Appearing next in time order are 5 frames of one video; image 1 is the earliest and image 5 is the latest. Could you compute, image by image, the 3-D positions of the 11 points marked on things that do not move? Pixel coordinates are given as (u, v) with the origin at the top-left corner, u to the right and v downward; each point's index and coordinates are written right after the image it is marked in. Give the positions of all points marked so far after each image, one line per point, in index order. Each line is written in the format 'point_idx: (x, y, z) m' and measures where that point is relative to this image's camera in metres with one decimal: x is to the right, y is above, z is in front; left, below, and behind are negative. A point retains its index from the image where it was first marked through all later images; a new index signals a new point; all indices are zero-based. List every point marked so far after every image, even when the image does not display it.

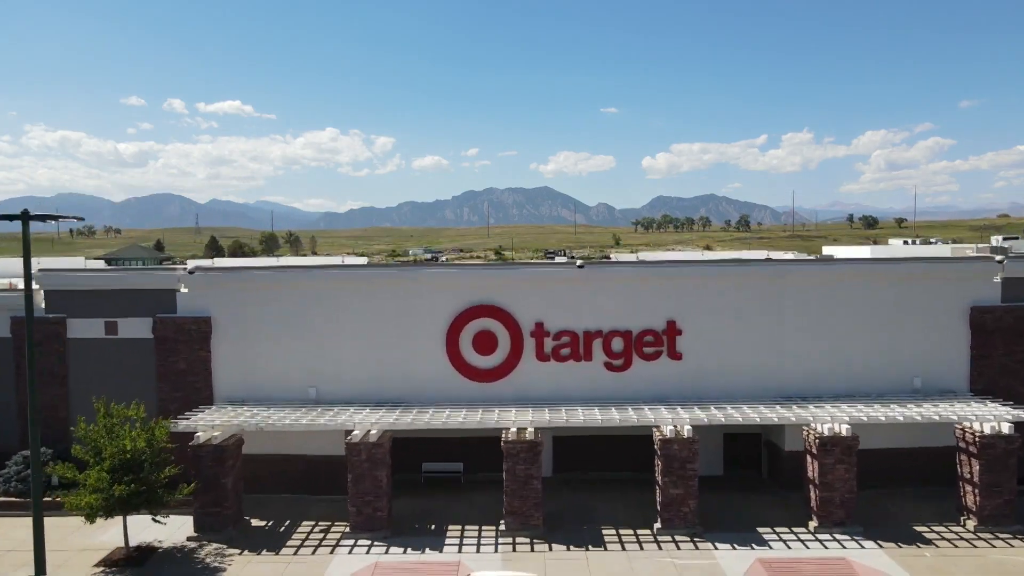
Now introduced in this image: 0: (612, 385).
0: (+0.6, -0.6, +7.7) m
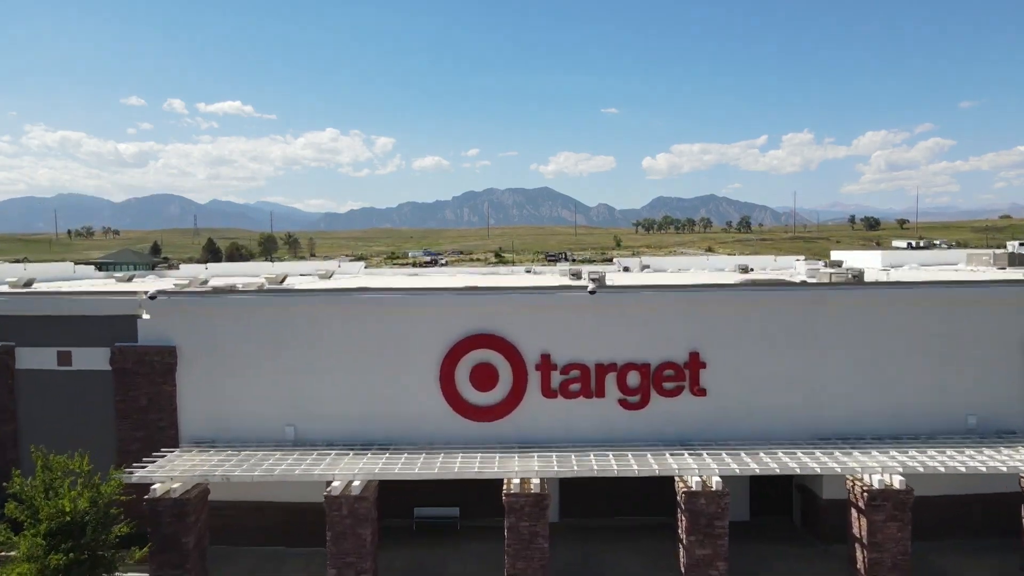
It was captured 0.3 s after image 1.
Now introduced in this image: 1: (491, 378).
0: (+0.6, -0.8, +6.8) m
1: (-0.1, -0.5, +6.8) m
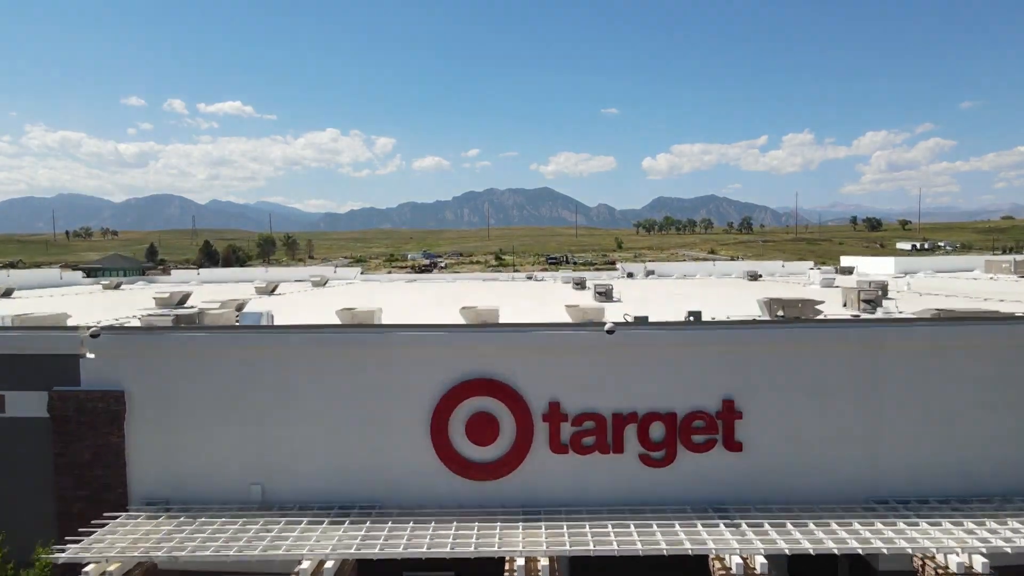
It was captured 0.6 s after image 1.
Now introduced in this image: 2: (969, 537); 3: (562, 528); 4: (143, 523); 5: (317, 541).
0: (+0.7, -0.9, +5.8) m
1: (-0.1, -0.7, +5.8) m
2: (+1.9, -1.0, +5.1) m
3: (+0.2, -1.1, +5.4) m
4: (-1.7, -1.1, +5.7) m
5: (-0.9, -1.1, +5.3) m
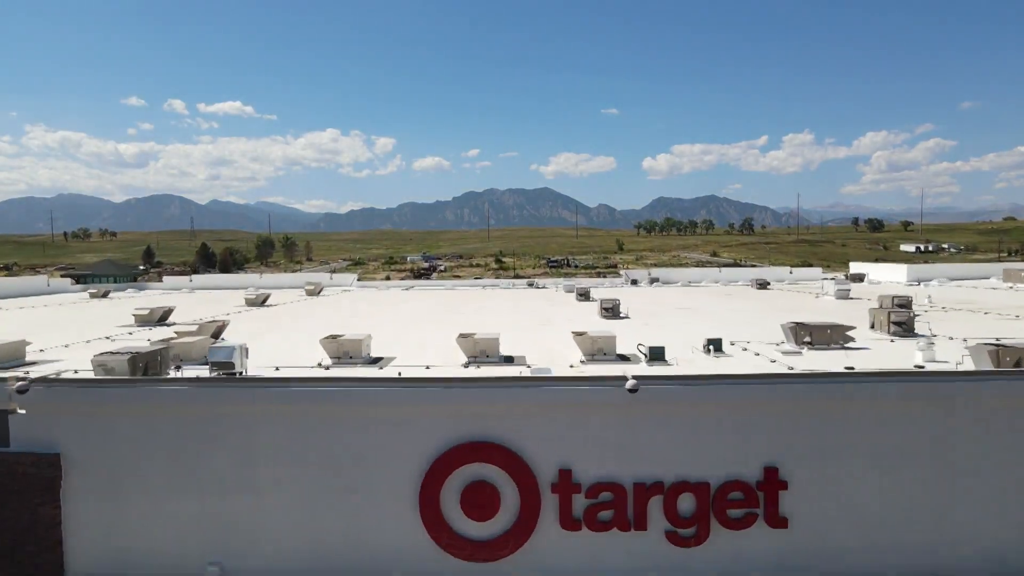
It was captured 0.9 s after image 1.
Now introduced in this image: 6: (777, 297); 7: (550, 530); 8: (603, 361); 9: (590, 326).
0: (+0.7, -1.1, +4.9) m
1: (-0.1, -0.9, +4.9) m
2: (+1.9, -1.2, +4.2) m
3: (+0.2, -1.2, +4.5) m
4: (-1.7, -1.3, +4.8) m
5: (-0.8, -1.3, +4.4) m
6: (+4.2, -0.2, +19.2) m
7: (+0.2, -1.0, +4.9) m
8: (+0.6, -0.5, +8.7) m
9: (+0.9, -0.4, +14.0) m
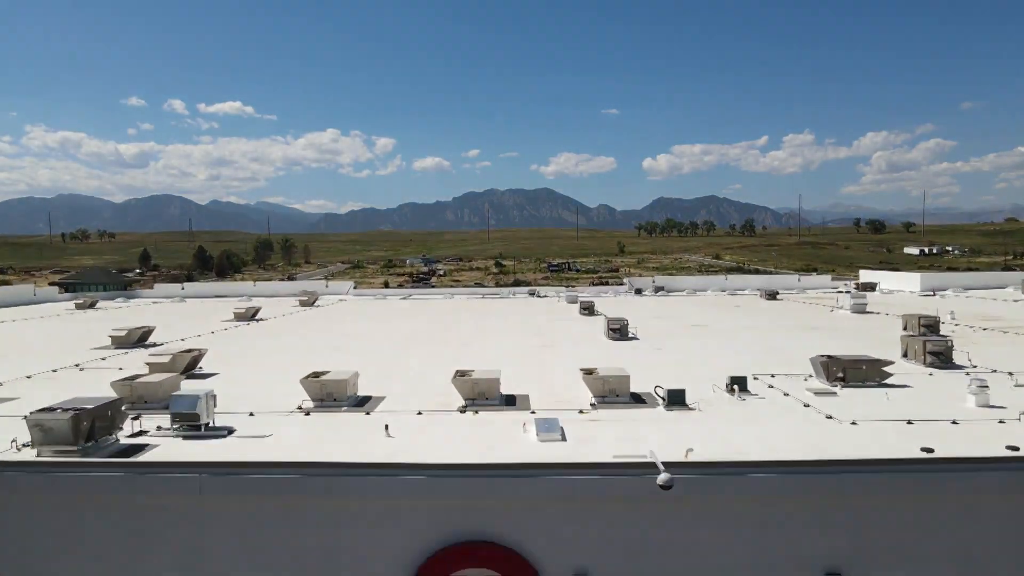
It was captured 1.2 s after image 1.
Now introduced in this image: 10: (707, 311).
0: (+0.7, -1.3, +4.0) m
1: (-0.1, -1.1, +4.1) m
2: (+1.9, -1.4, +3.3) m
3: (+0.2, -1.5, +3.6) m
4: (-1.7, -1.5, +3.9) m
5: (-0.8, -1.5, +3.5) m
6: (+4.2, -0.4, +18.3) m
7: (+0.2, -1.2, +4.0) m
8: (+0.7, -0.7, +7.8) m
9: (+0.9, -0.7, +13.1) m
10: (+3.1, -0.3, +19.2) m
